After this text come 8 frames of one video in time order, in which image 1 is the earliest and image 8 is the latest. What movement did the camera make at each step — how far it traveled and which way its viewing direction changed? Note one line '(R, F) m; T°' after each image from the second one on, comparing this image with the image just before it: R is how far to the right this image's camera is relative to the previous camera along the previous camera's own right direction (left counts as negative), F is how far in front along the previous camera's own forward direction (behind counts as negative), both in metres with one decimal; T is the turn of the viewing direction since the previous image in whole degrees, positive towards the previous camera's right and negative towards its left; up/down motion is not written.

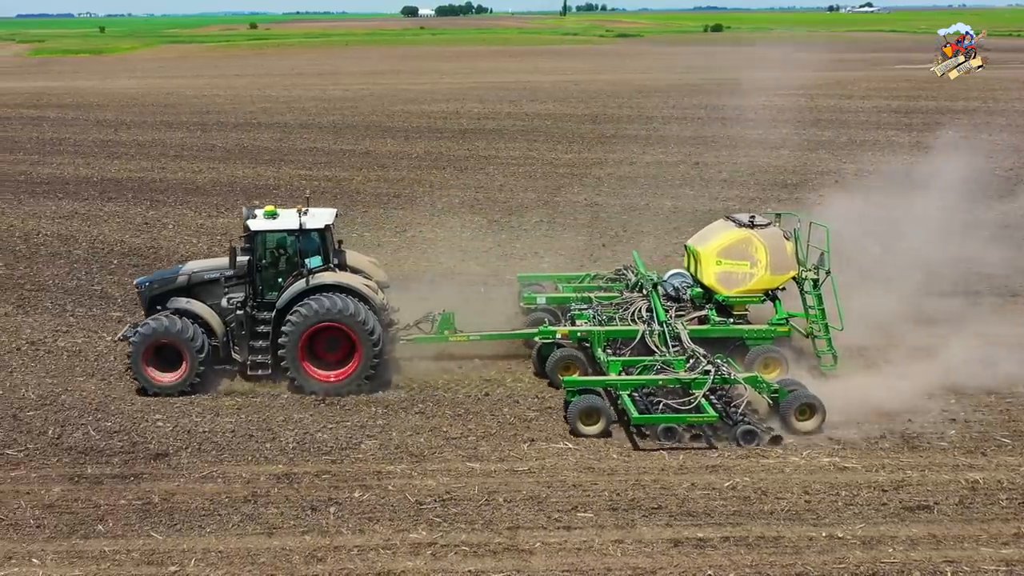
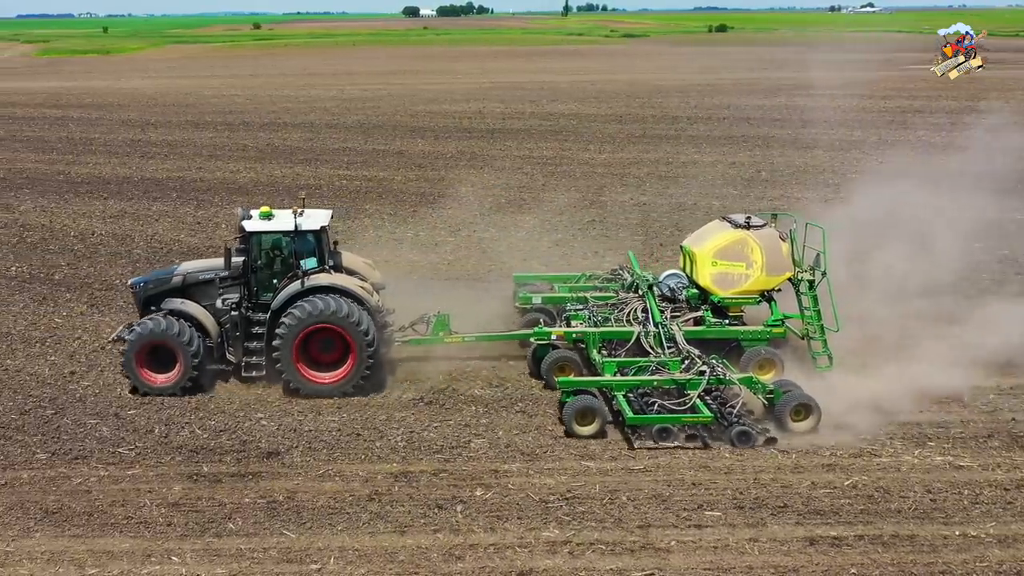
(-0.8, 0.0) m; 0°
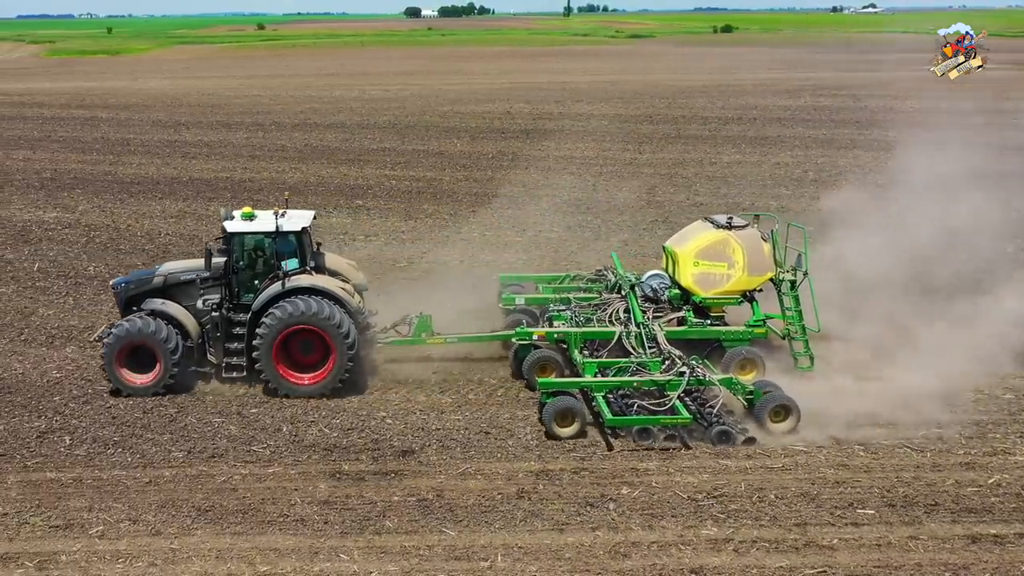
(-1.0, 0.0) m; 0°
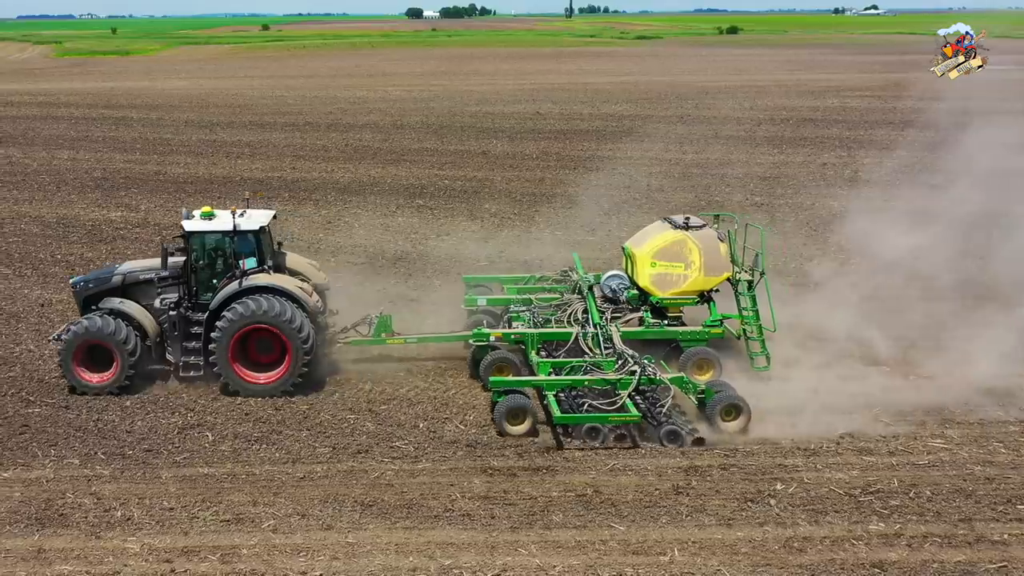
(-1.1, -0.1) m; 0°
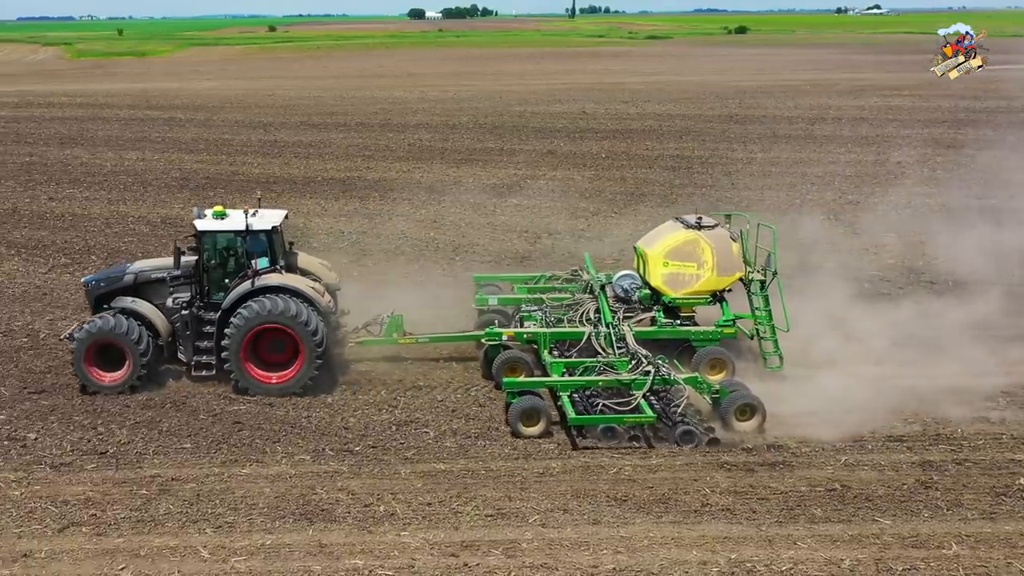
(-1.7, 0.0) m; 0°
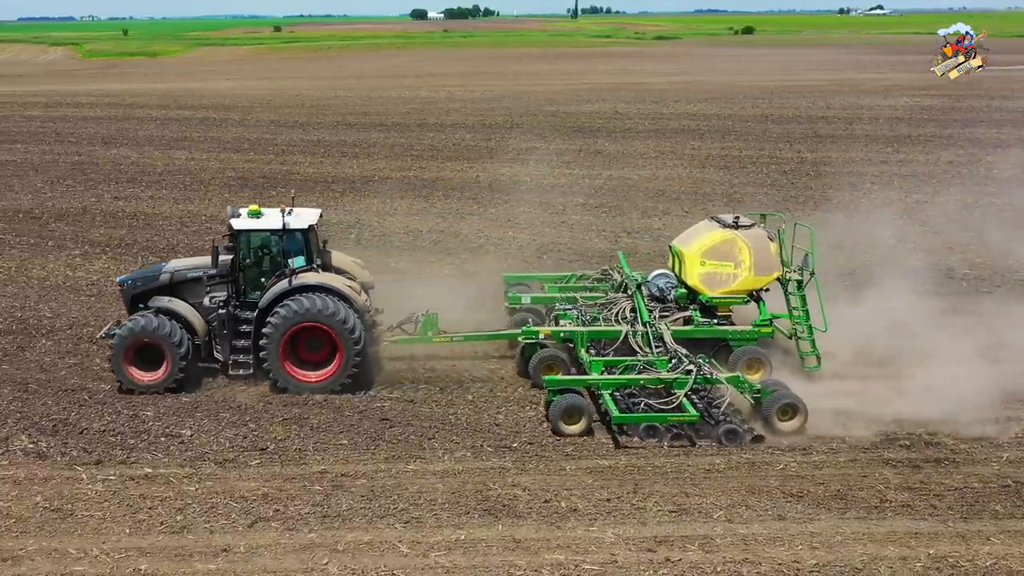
(-1.2, 0.0) m; 0°
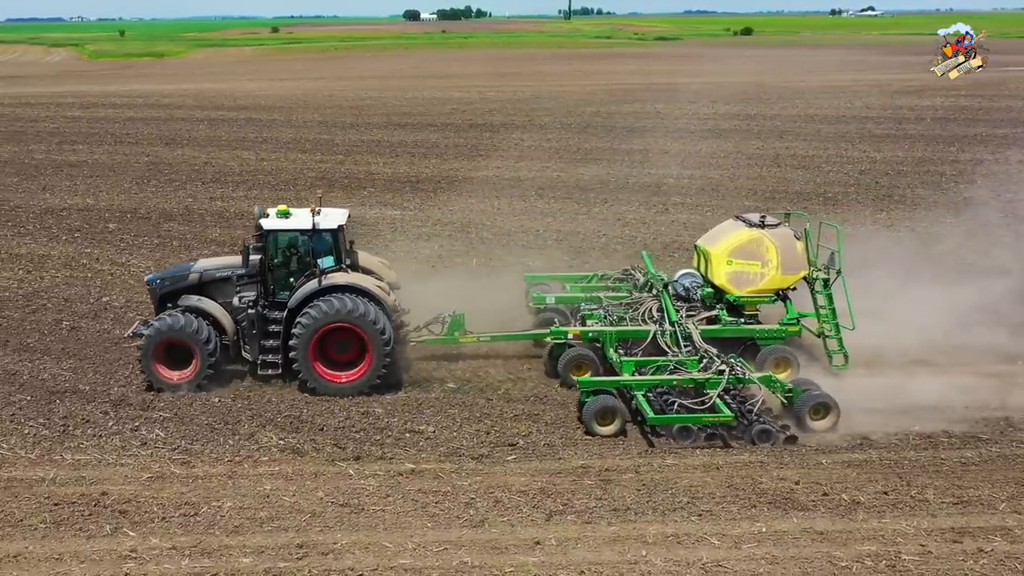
(-1.9, -0.1) m; +1°
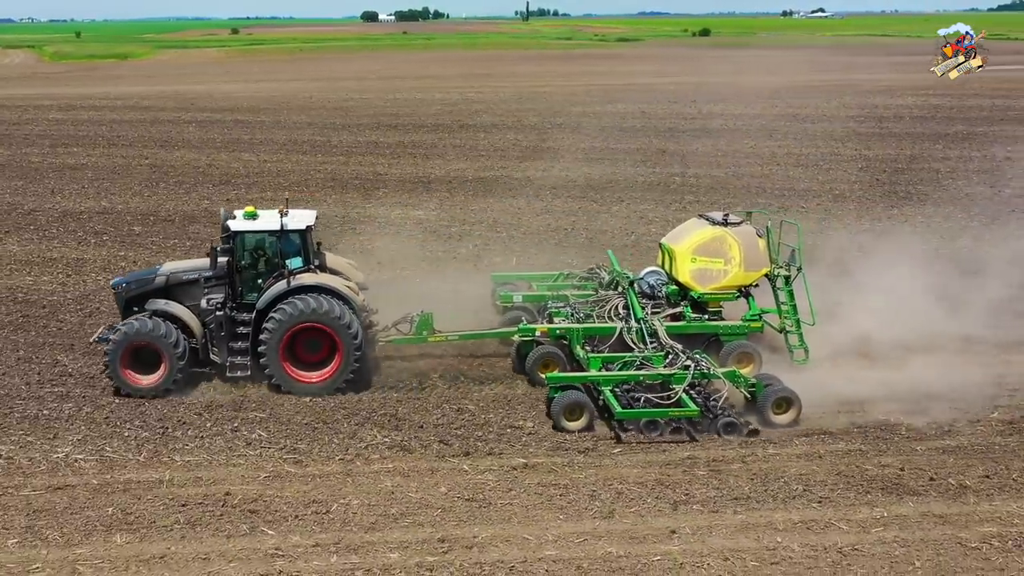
(-1.1, -0.1) m; +2°
